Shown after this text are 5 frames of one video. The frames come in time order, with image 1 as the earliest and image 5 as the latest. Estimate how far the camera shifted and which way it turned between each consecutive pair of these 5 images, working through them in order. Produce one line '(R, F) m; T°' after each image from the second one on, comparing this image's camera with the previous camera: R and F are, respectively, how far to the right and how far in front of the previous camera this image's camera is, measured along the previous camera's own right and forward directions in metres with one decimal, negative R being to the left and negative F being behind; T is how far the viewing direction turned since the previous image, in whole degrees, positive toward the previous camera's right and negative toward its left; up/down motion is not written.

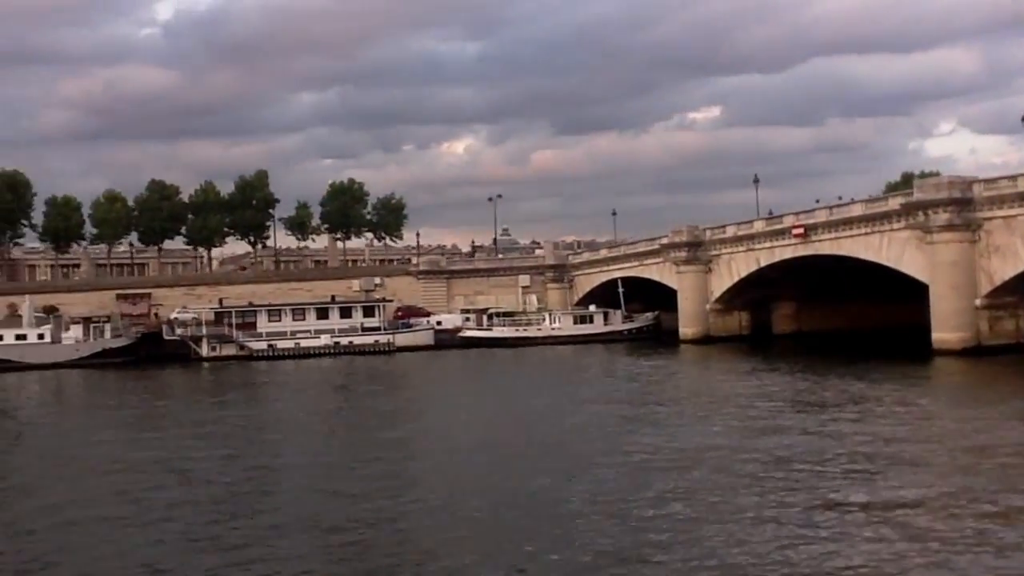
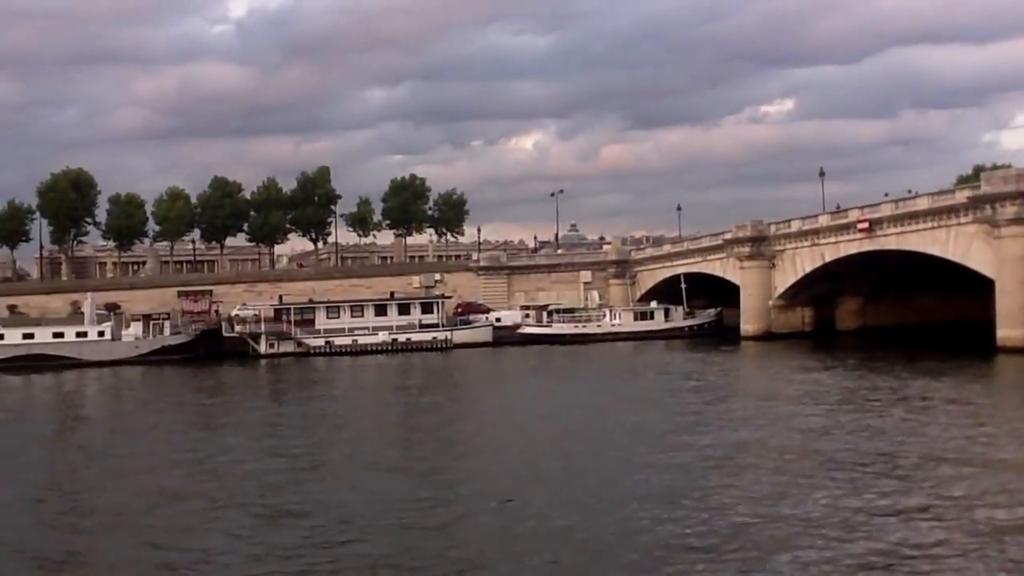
(+0.4, +0.3) m; -4°
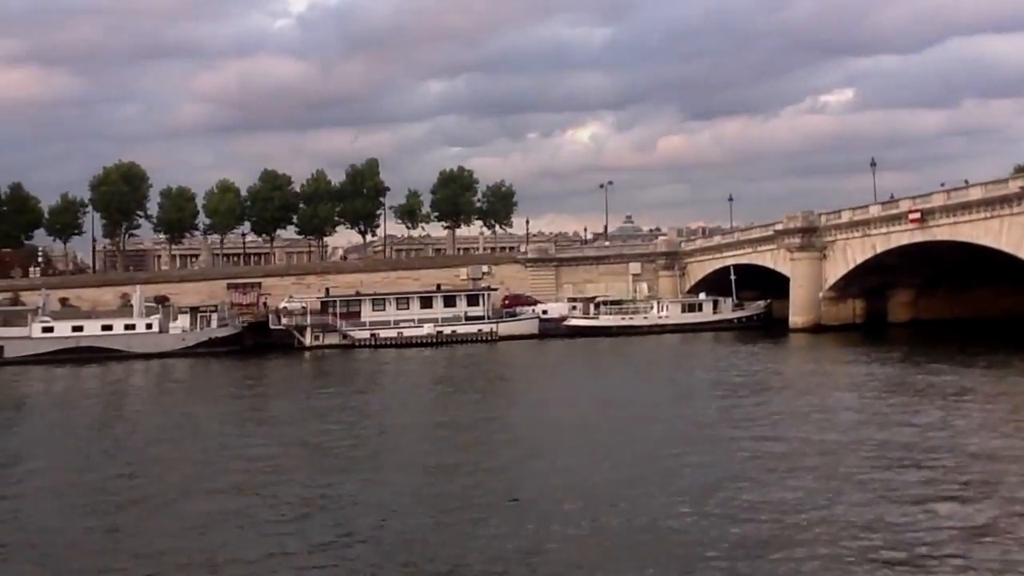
(+0.4, +0.2) m; -3°
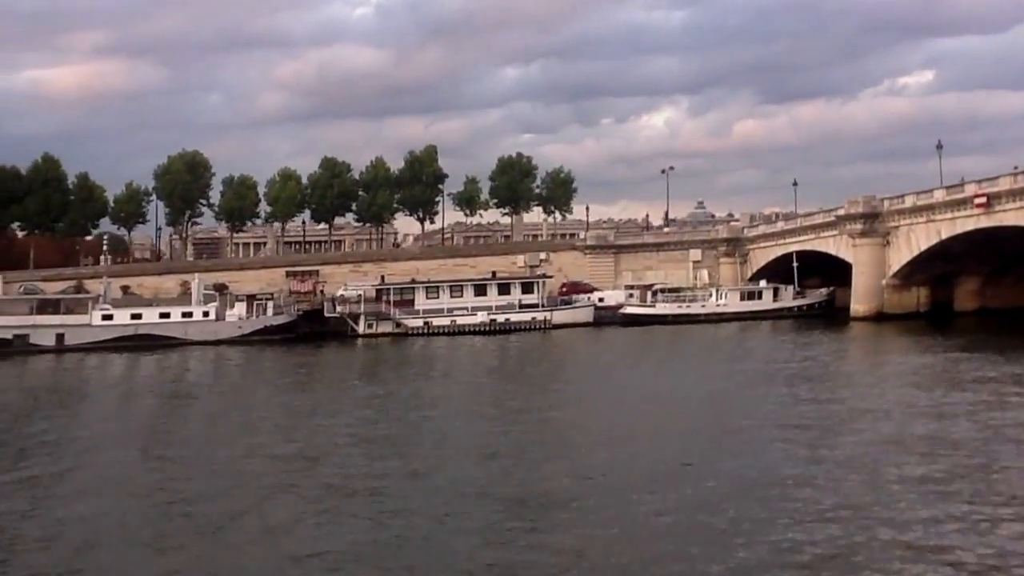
(+0.6, +0.3) m; -4°
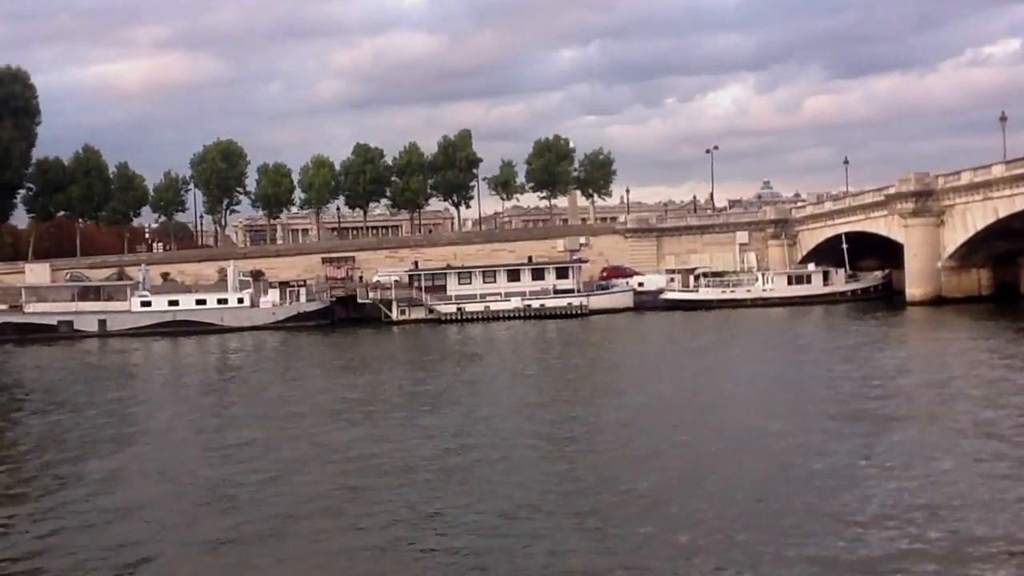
(+1.0, +1.2) m; -3°
